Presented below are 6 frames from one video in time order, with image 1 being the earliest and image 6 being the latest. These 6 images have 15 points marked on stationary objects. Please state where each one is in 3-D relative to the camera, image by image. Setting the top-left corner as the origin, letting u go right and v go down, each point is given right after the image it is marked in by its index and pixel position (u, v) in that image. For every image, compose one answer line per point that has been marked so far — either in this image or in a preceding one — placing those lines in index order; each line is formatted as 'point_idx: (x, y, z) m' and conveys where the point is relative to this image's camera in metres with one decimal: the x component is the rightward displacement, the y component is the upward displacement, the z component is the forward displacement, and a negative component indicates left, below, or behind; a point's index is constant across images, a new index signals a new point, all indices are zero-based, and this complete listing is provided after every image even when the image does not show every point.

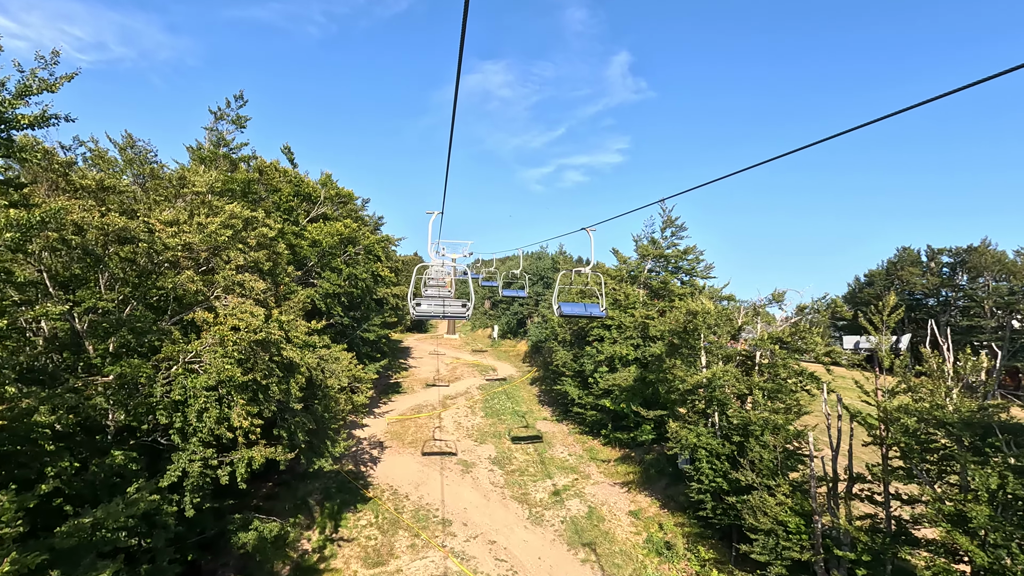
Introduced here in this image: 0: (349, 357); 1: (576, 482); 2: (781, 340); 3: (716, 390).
0: (-4.9, -2.1, +16.5) m
1: (+2.2, -6.8, +19.1) m
2: (+7.2, -1.4, +14.4) m
3: (+5.5, -2.7, +14.6) m
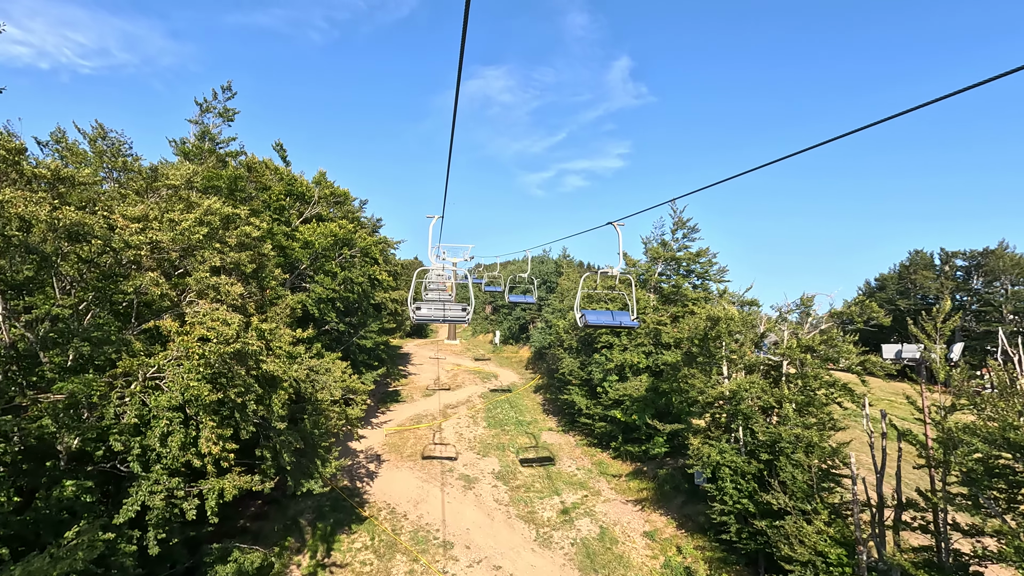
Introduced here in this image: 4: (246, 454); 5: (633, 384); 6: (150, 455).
0: (-4.8, -2.2, +15.3) m
1: (+2.4, -6.9, +18.0) m
2: (+7.3, -1.5, +13.3) m
3: (+5.7, -2.8, +13.5) m
4: (-5.3, -3.2, +10.8) m
5: (+4.3, -3.5, +19.6) m
6: (-4.8, -2.2, +7.2) m
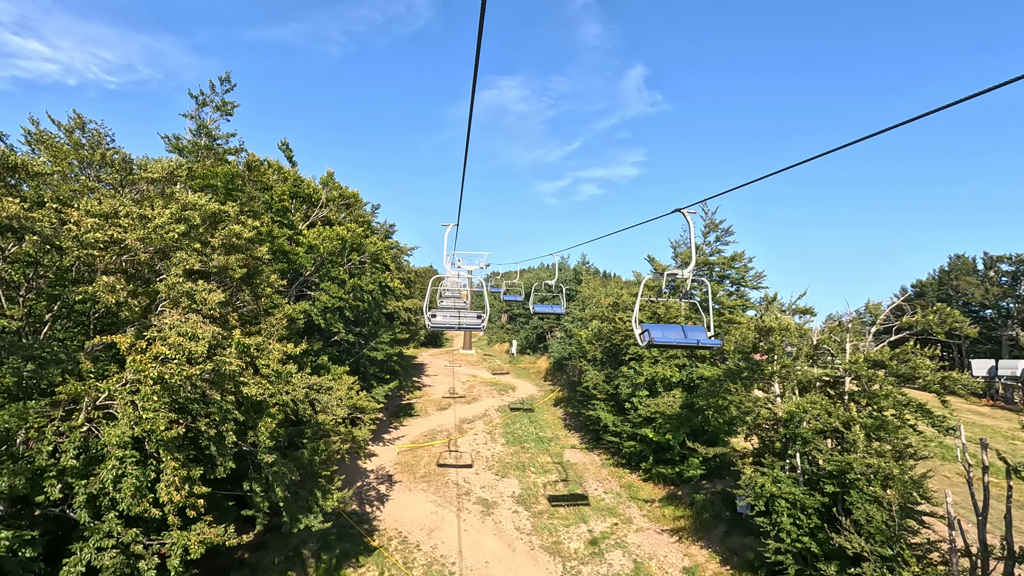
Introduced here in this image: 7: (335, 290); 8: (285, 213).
0: (-4.2, -2.4, +14.0) m
1: (+3.1, -7.2, +16.3) m
2: (+7.9, -1.6, +11.6) m
3: (+6.2, -3.0, +11.8) m
4: (-4.8, -3.4, +9.4) m
5: (+5.0, -3.7, +18.0) m
6: (-4.4, -2.3, +5.9) m
7: (-4.9, -0.1, +15.1) m
8: (-6.3, +2.1, +15.2) m
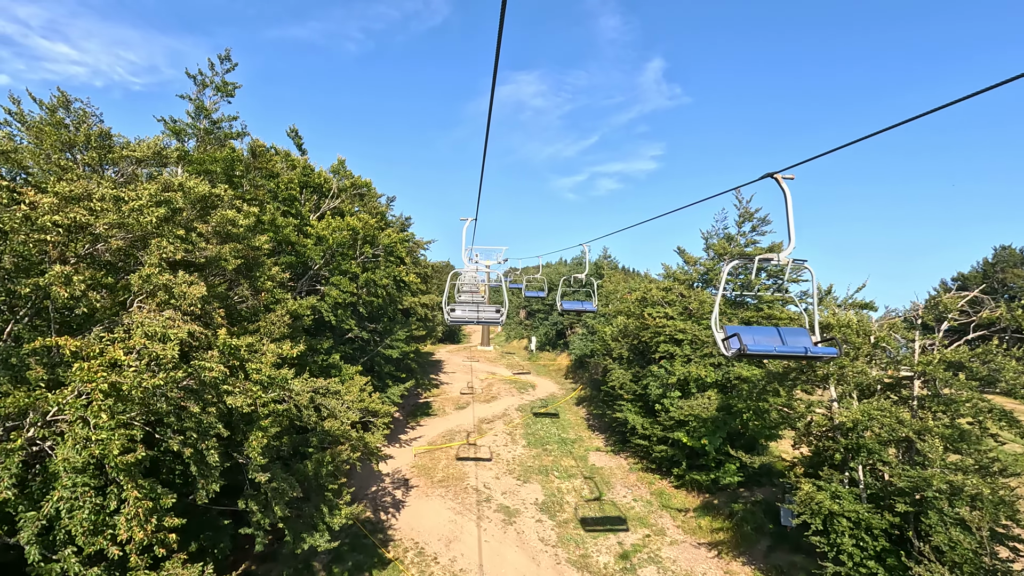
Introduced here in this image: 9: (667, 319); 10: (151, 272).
0: (-3.6, -2.3, +13.0) m
1: (+3.8, -7.0, +15.1) m
2: (+8.3, -1.4, +10.2) m
3: (+6.7, -2.8, +10.5) m
4: (-4.4, -3.3, +8.5) m
5: (+5.7, -3.5, +16.7) m
6: (-4.1, -2.2, +4.9) m
7: (-4.3, +0.1, +14.1) m
8: (-5.7, +2.3, +14.3) m
9: (+5.6, -1.1, +19.6) m
10: (-4.0, +0.2, +6.1) m
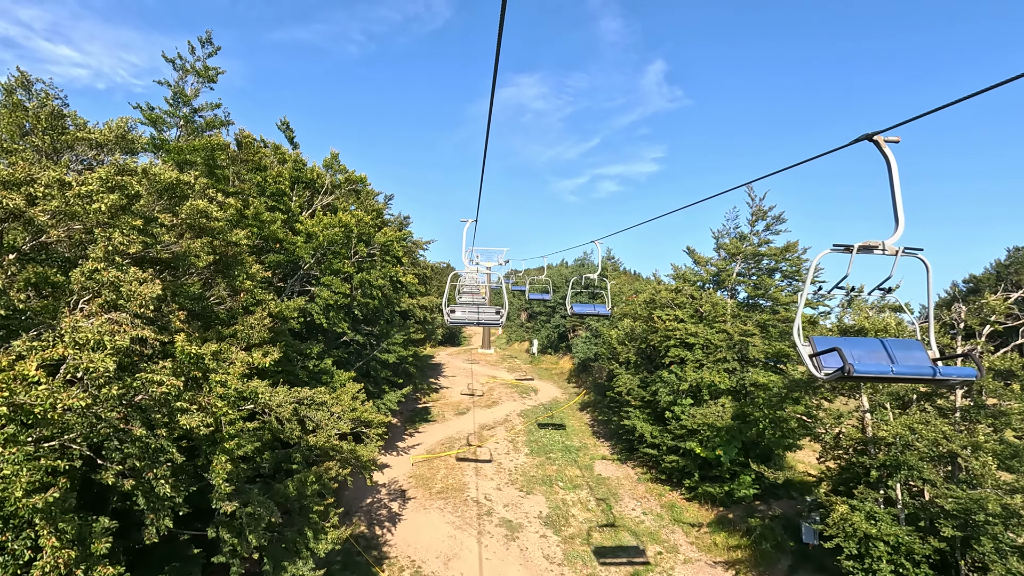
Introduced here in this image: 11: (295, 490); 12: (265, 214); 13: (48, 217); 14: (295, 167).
0: (-3.5, -2.3, +12.0) m
1: (+3.8, -7.0, +14.2) m
2: (+8.4, -1.5, +9.3) m
3: (+6.8, -2.8, +9.5) m
4: (-4.3, -3.3, +7.6) m
5: (+5.8, -3.5, +15.7) m
6: (-4.0, -2.2, +4.0) m
7: (-4.2, +0.1, +13.2) m
8: (-5.7, +2.2, +13.4) m
9: (+5.7, -1.2, +18.7) m
10: (-4.0, +0.2, +5.2) m
11: (-3.2, -3.0, +8.2) m
12: (-5.4, +1.6, +11.9) m
13: (-4.6, +0.7, +5.4) m
14: (-5.8, +3.3, +14.7) m
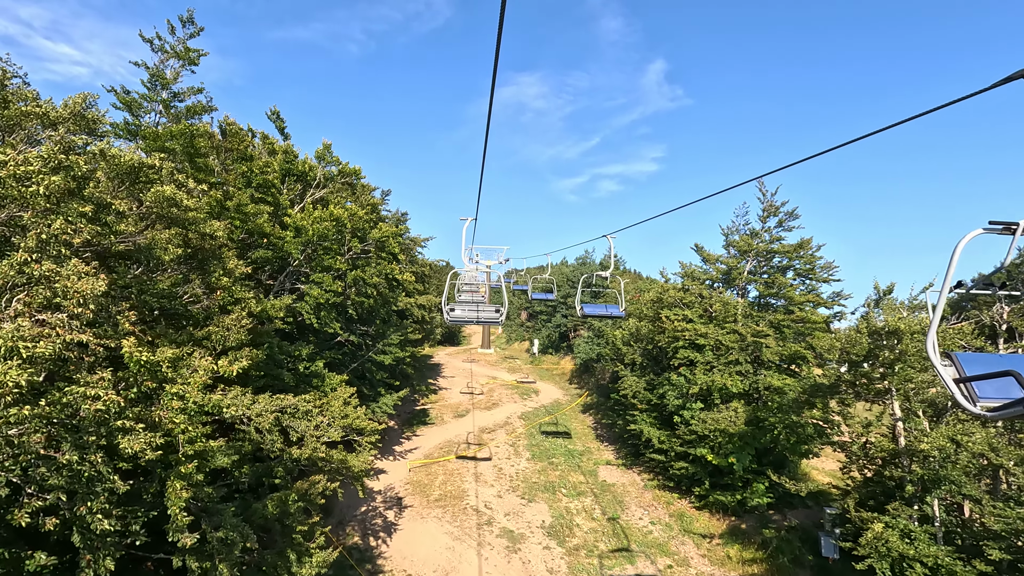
0: (-3.5, -2.2, +11.2) m
1: (+3.9, -7.0, +13.4) m
2: (+8.5, -1.4, +8.5) m
3: (+6.9, -2.8, +8.7) m
4: (-4.3, -3.2, +6.8) m
5: (+5.9, -3.5, +15.0) m
6: (-4.0, -2.2, +3.2) m
7: (-4.2, +0.1, +12.4) m
8: (-5.6, +2.3, +12.6) m
9: (+5.7, -1.1, +17.9) m
10: (-3.9, +0.2, +4.4) m
11: (-3.2, -3.0, +7.4) m
12: (-5.3, +1.7, +11.1) m
13: (-4.5, +0.7, +4.6) m
14: (-5.8, +3.3, +13.9) m
